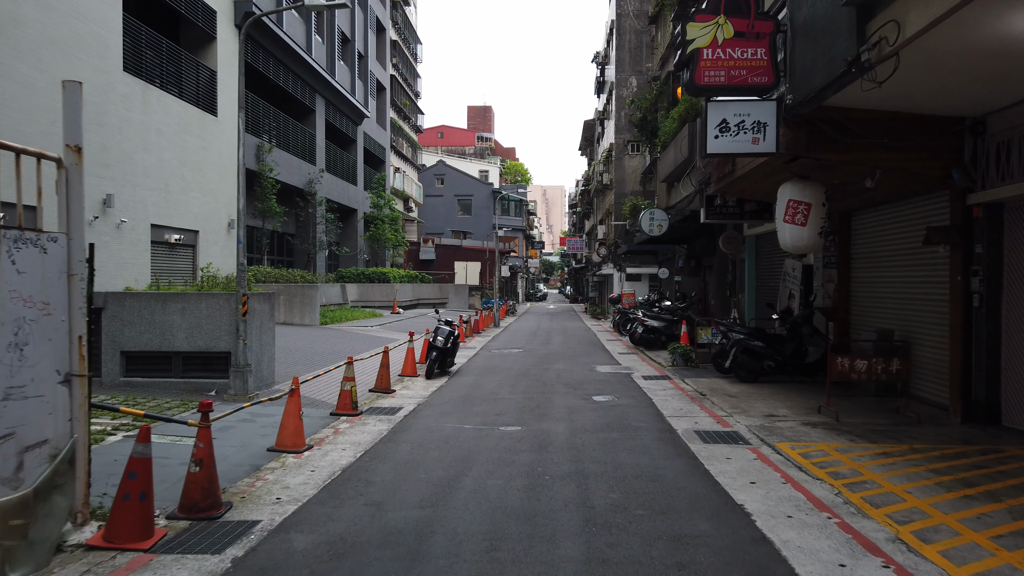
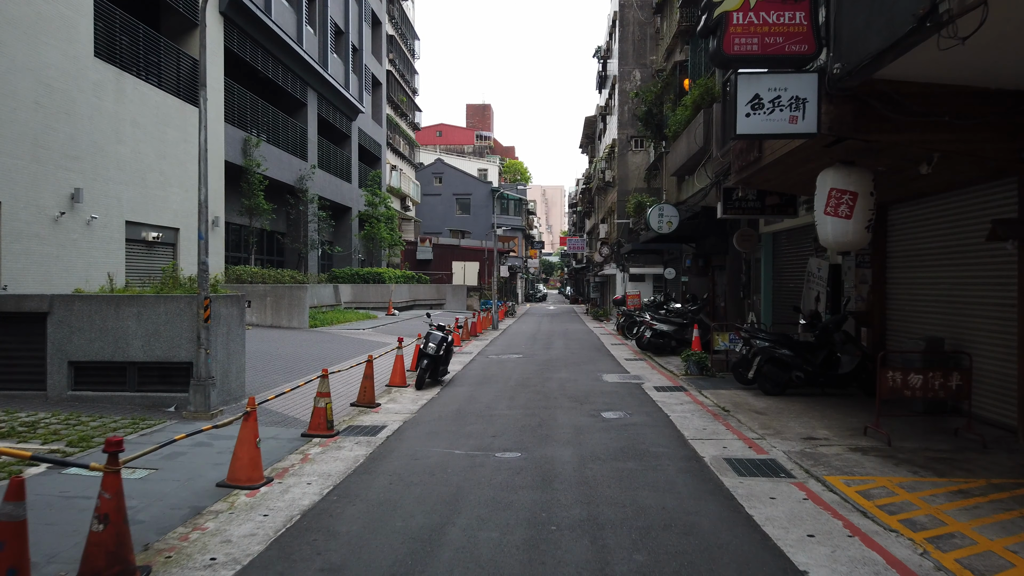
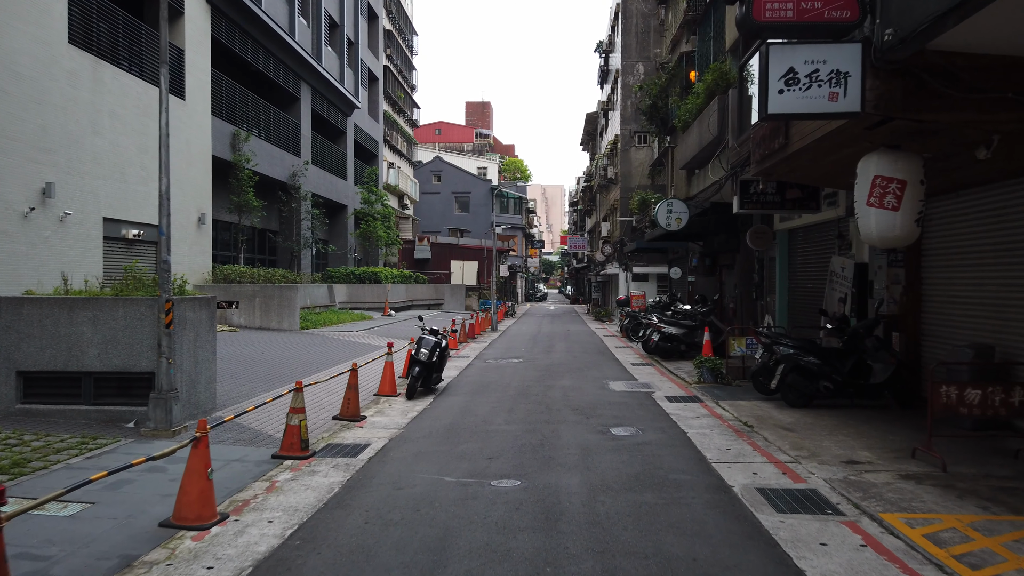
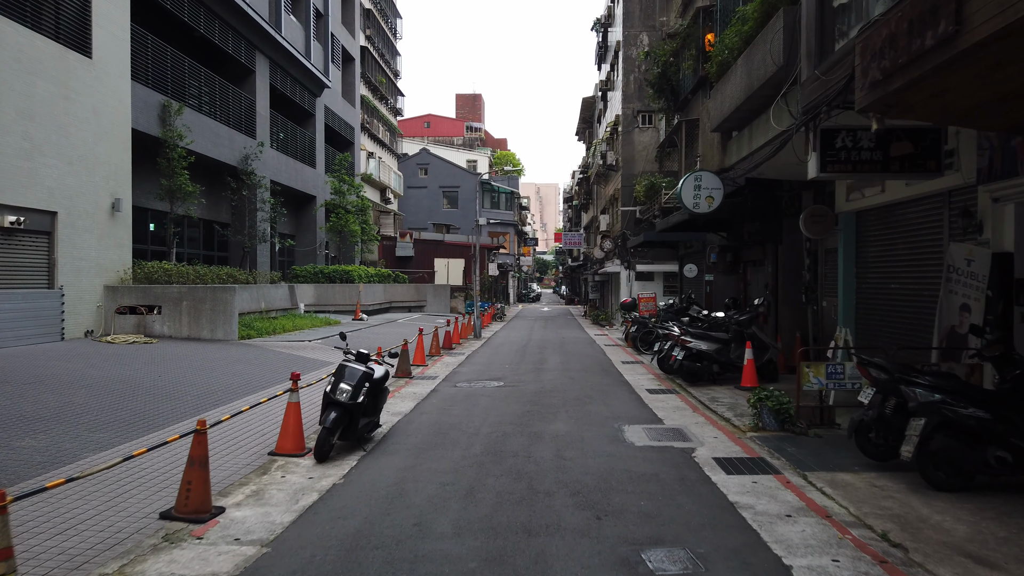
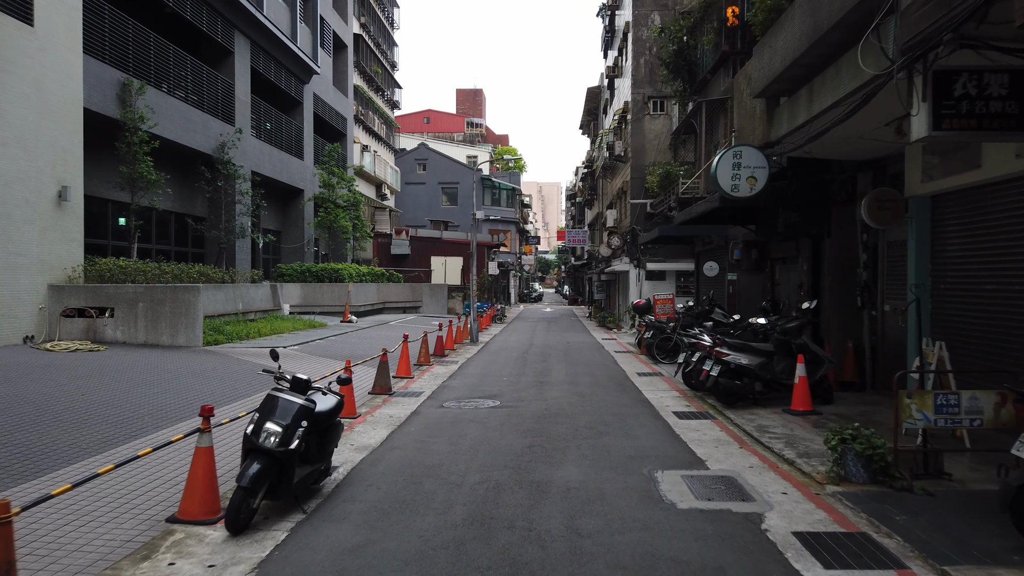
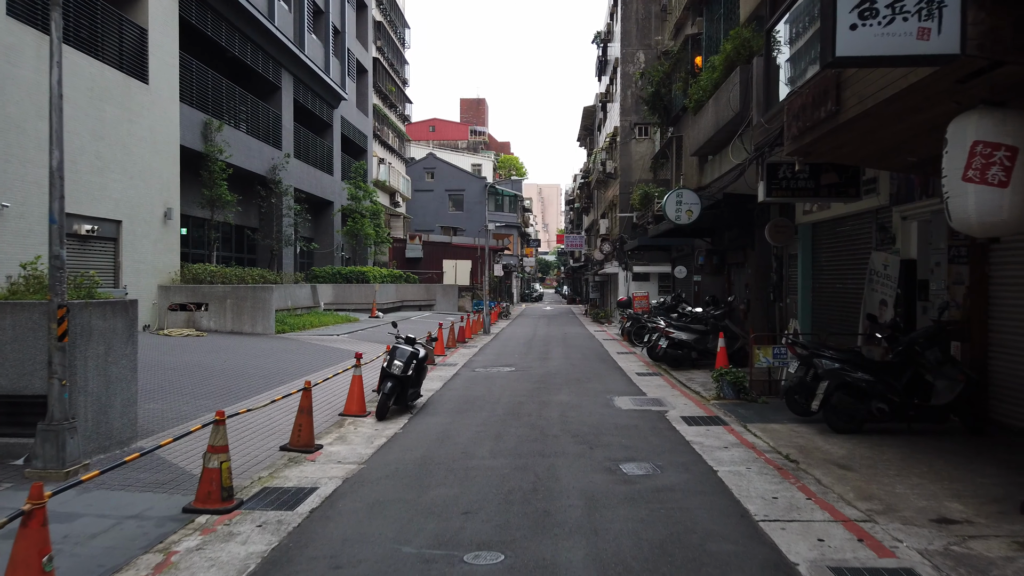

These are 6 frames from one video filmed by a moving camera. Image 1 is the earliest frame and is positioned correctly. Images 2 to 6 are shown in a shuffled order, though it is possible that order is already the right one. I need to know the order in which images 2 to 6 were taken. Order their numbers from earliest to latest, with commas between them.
2, 3, 6, 4, 5
